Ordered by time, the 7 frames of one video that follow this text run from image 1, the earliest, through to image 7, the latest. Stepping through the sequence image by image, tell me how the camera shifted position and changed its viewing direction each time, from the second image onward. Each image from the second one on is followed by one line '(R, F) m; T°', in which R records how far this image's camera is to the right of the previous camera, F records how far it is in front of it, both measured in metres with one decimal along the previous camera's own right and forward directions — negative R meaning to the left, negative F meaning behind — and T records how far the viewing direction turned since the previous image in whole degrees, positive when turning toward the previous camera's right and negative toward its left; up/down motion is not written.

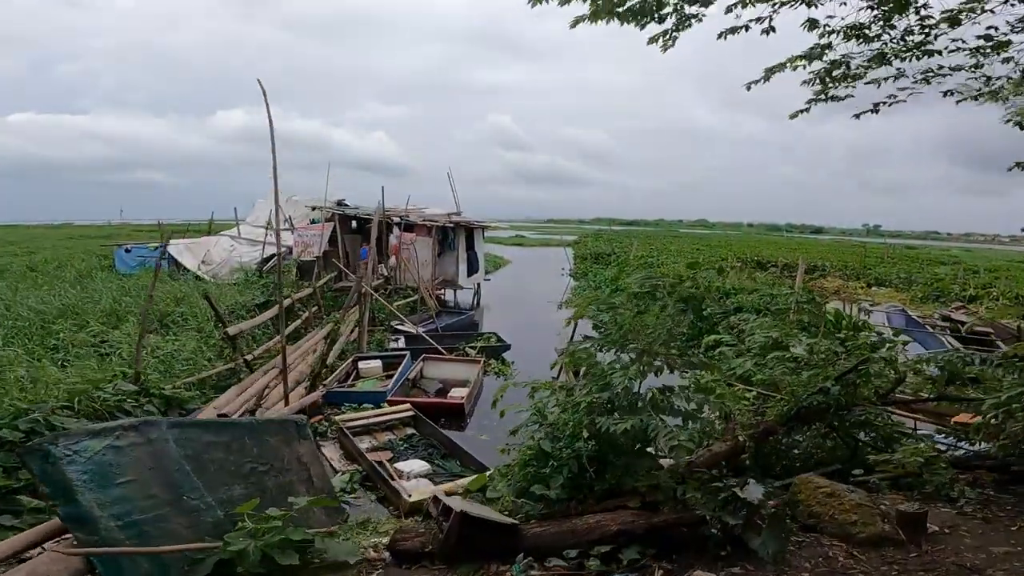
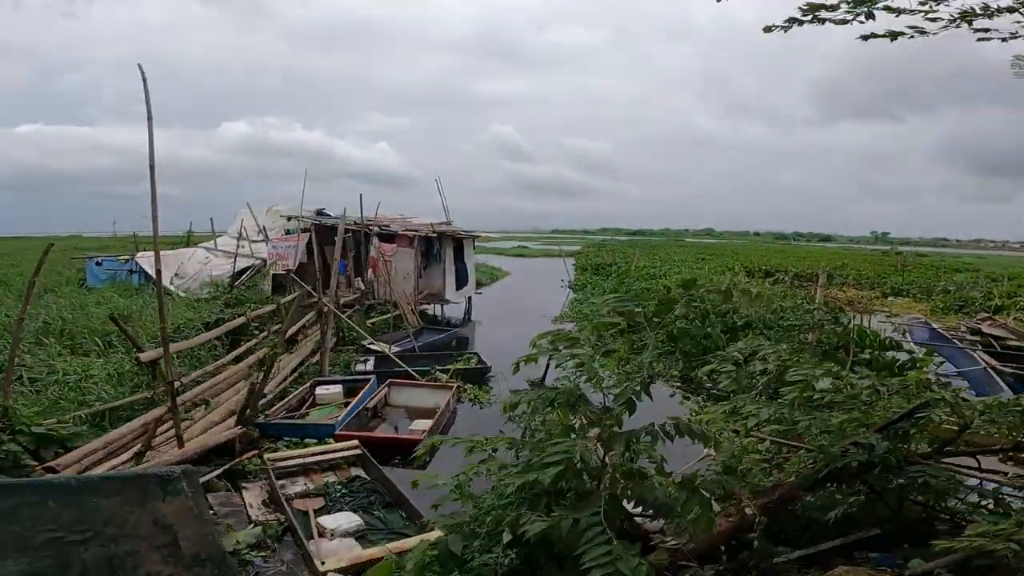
(+0.4, +1.0) m; -1°
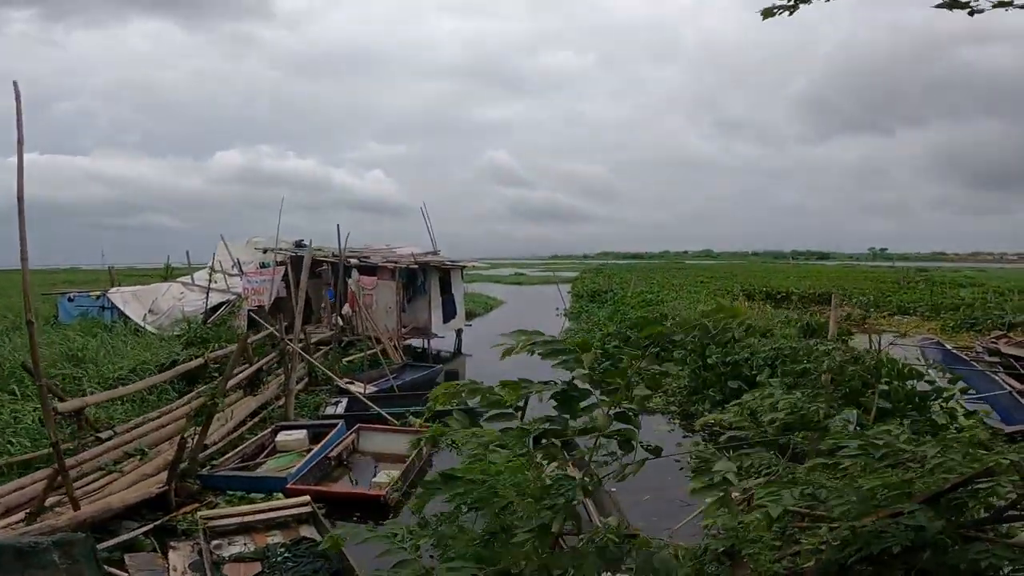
(+0.3, +0.6) m; 0°
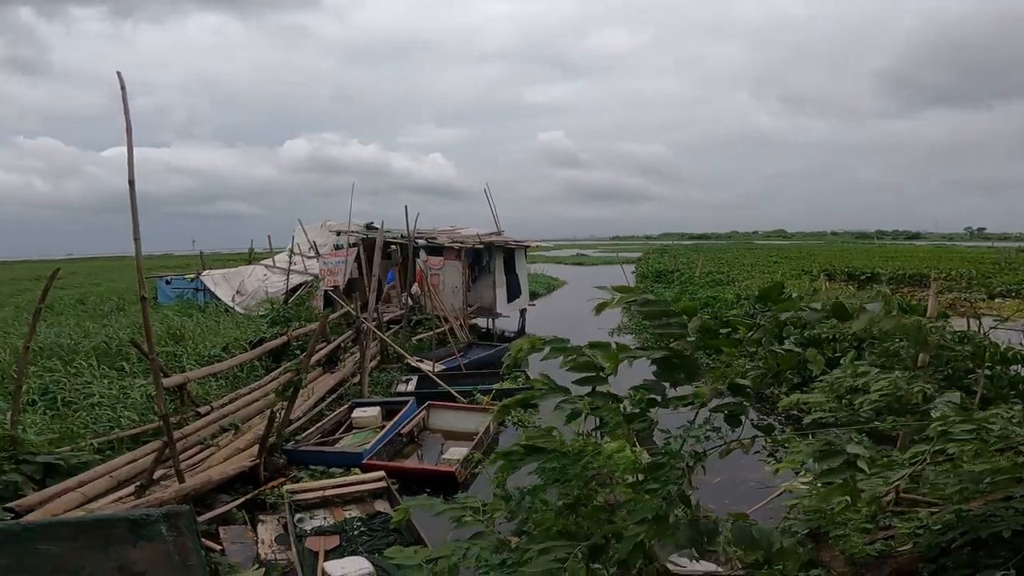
(-0.1, 0.0) m; -6°
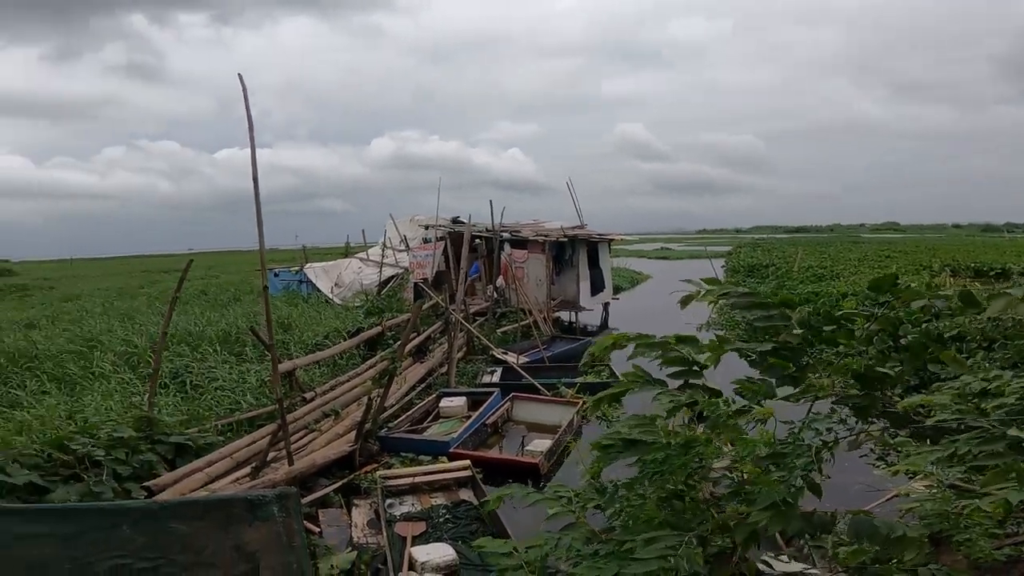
(-0.1, 0.0) m; -8°
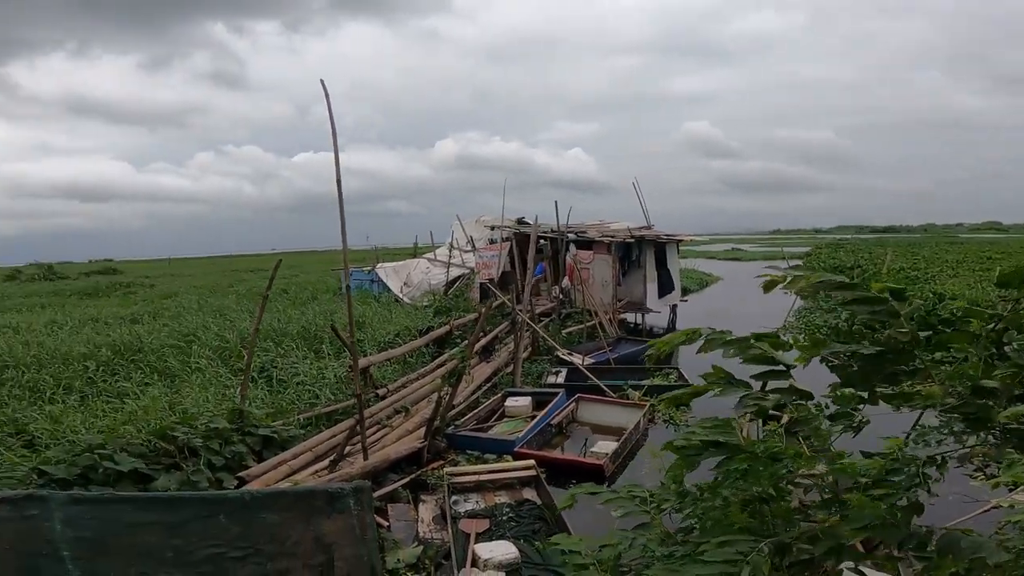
(0.0, 0.0) m; -7°
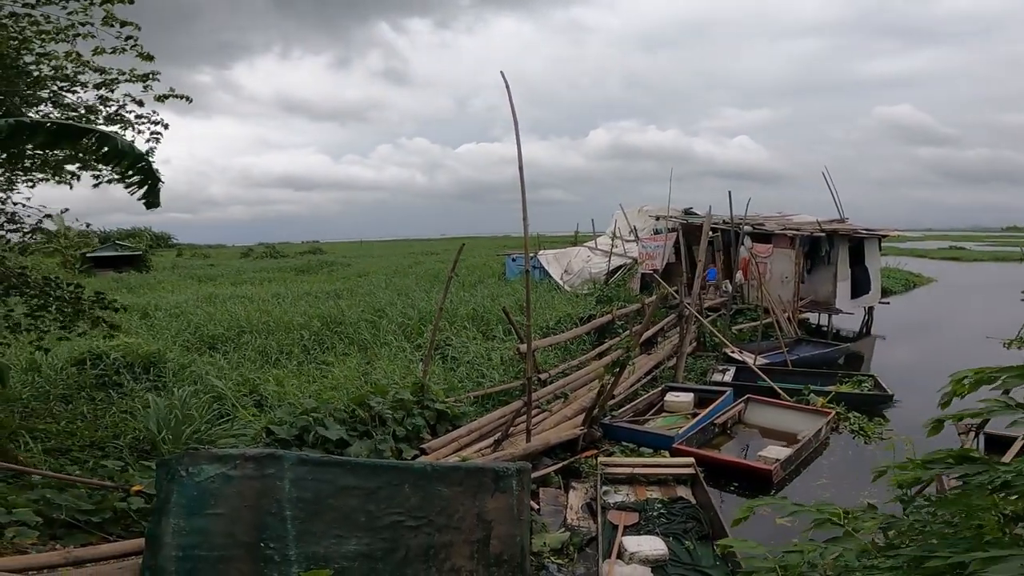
(-0.1, 0.0) m; -16°
